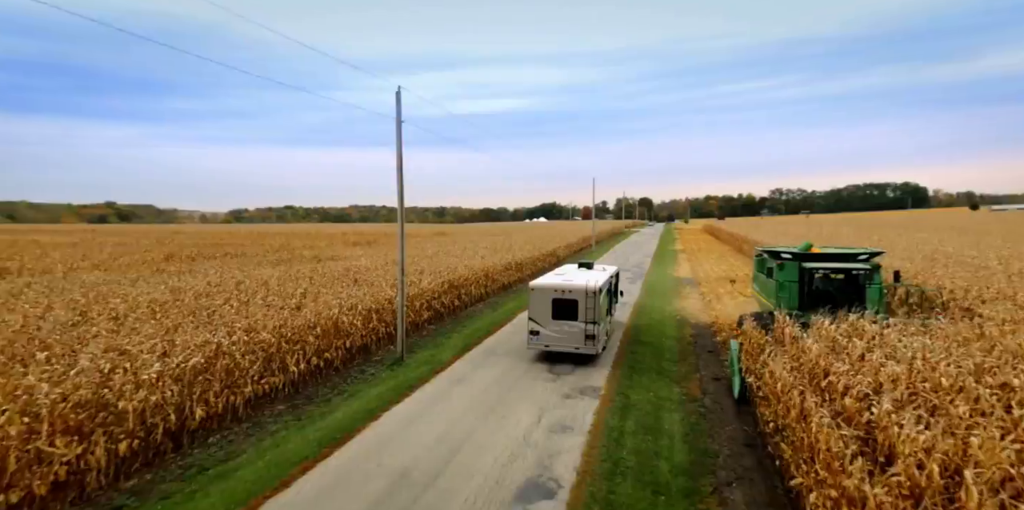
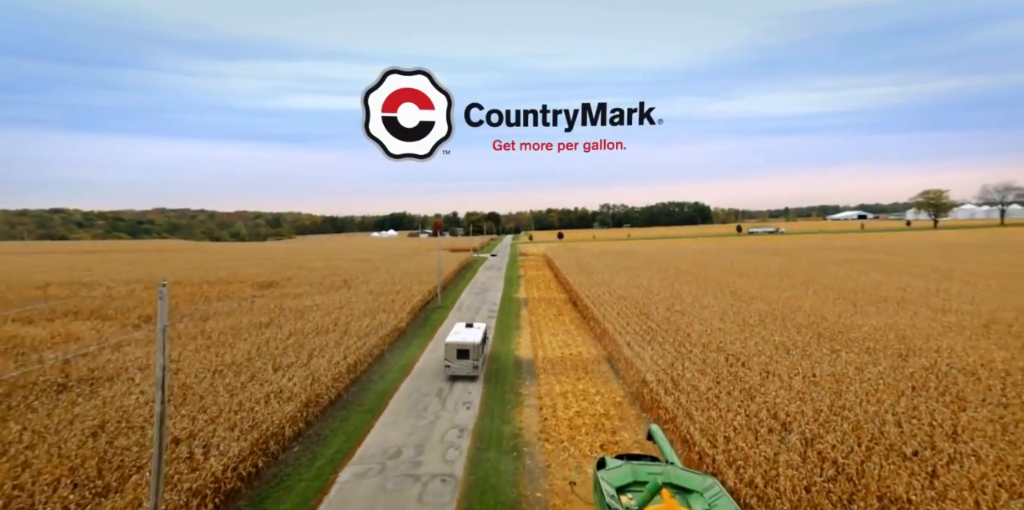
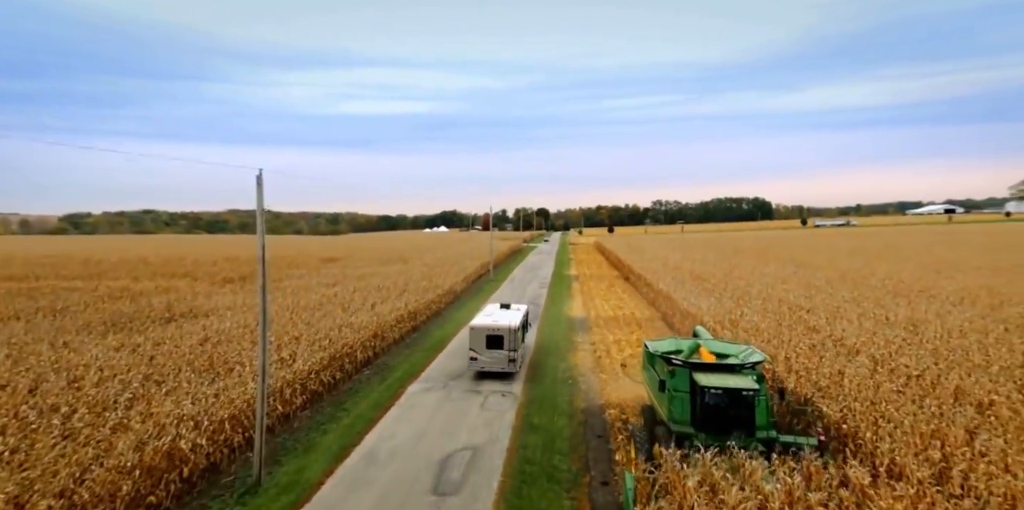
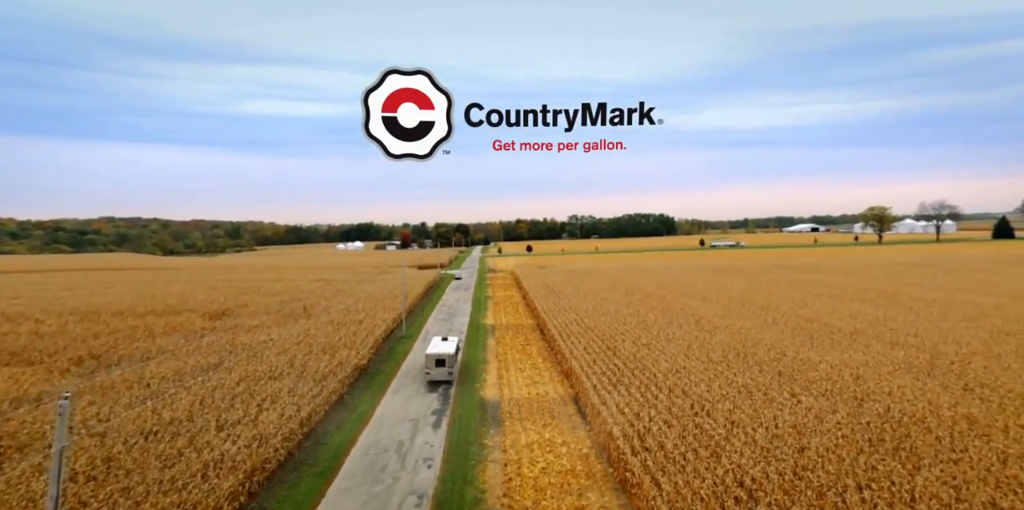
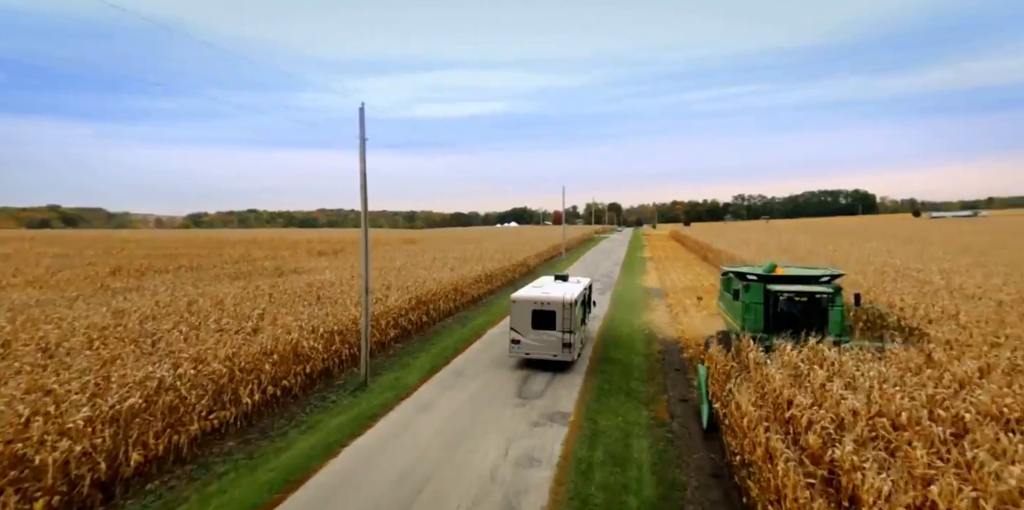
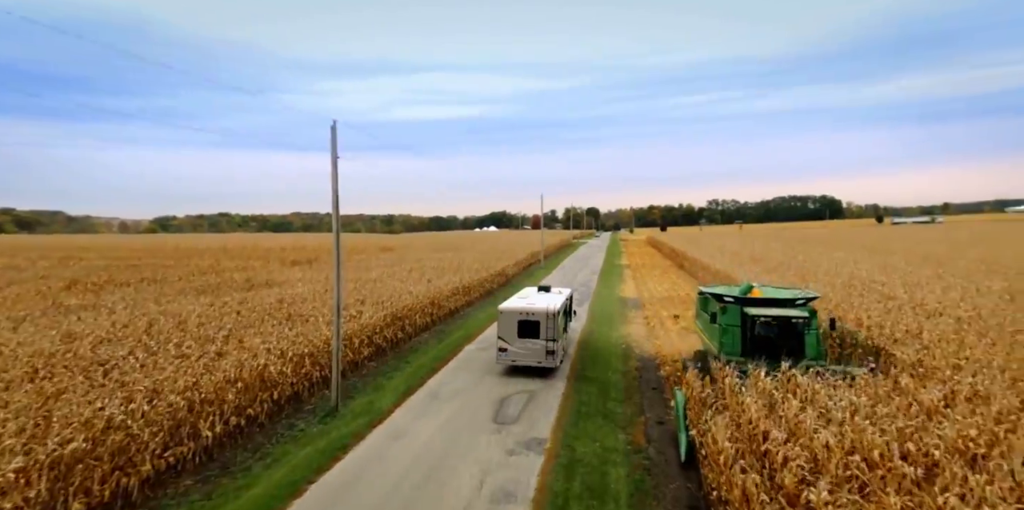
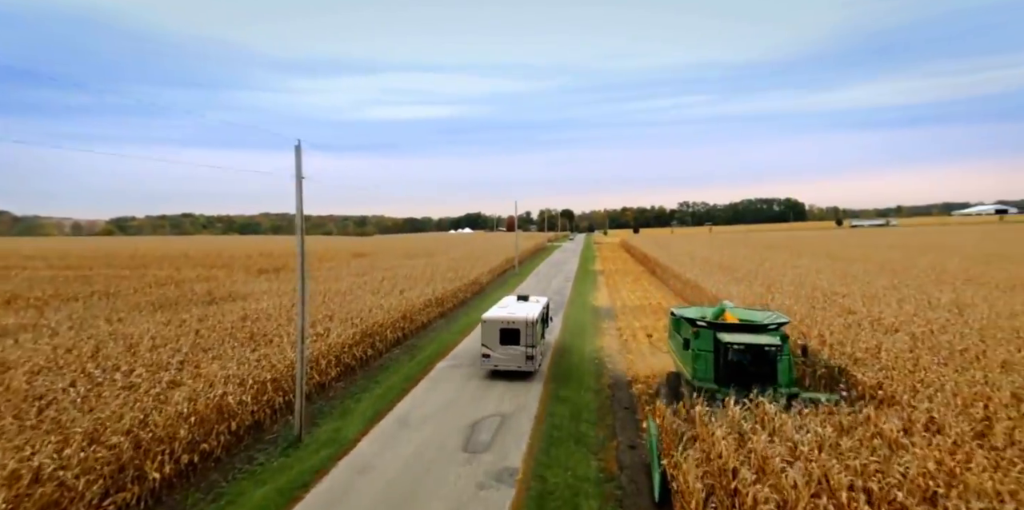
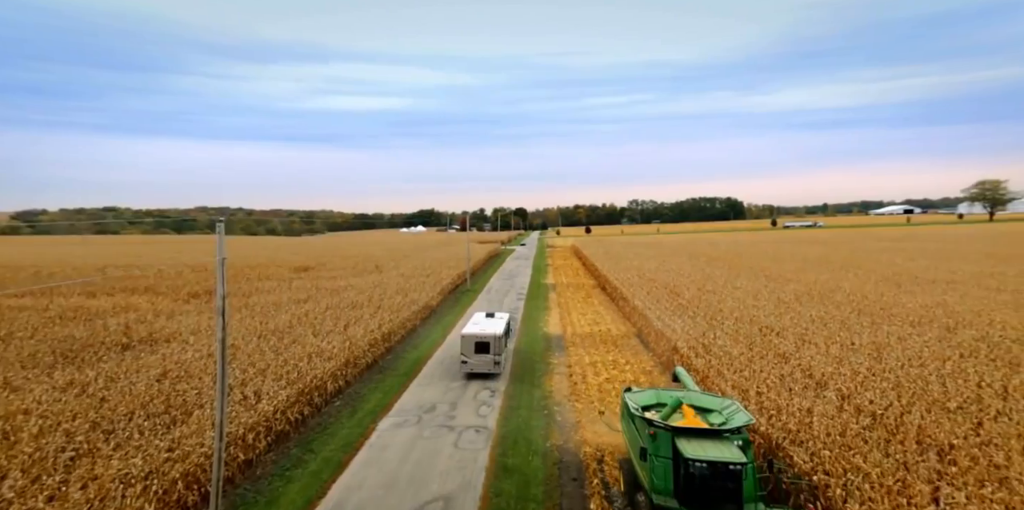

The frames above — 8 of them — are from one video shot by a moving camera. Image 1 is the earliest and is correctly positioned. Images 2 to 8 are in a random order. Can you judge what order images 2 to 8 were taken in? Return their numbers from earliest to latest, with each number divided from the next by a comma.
5, 6, 7, 3, 8, 2, 4
